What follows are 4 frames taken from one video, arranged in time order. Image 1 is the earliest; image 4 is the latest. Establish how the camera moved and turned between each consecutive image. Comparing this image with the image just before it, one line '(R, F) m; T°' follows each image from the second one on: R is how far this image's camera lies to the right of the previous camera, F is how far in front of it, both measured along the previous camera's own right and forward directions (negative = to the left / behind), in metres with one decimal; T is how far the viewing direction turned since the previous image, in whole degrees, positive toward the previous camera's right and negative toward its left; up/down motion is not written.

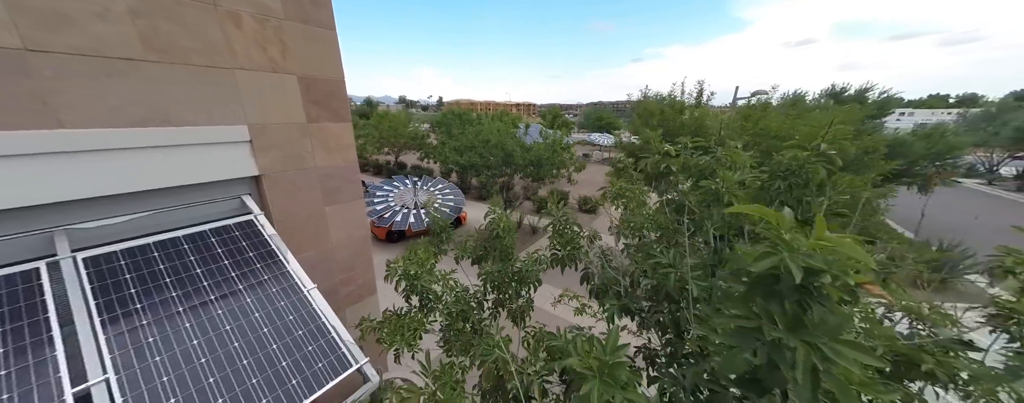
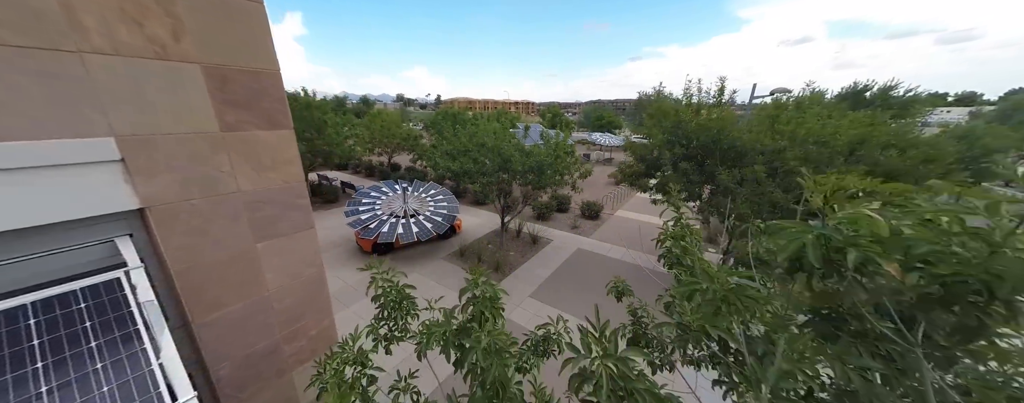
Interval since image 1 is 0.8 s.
(0.0, +0.9) m; 0°
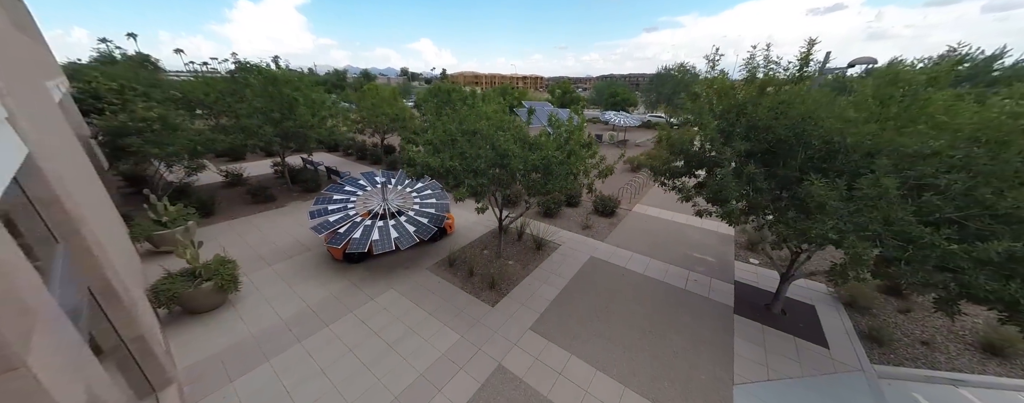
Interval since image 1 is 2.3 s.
(+0.2, +1.8) m; -1°
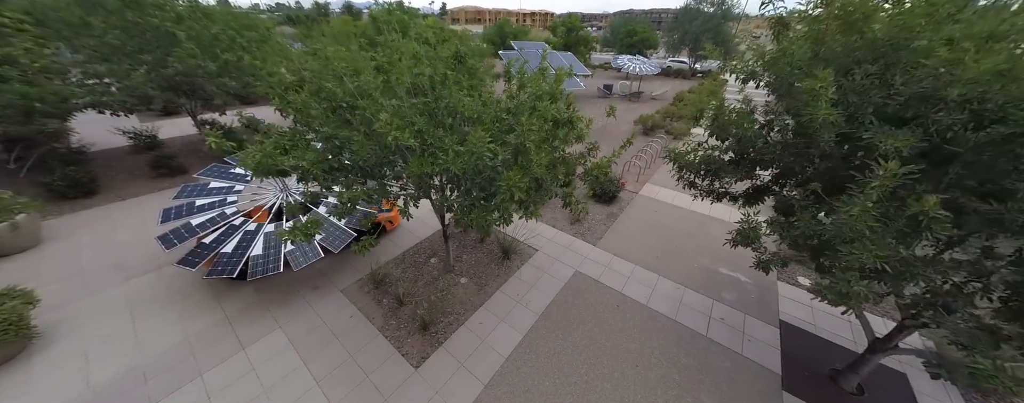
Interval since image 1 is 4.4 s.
(+1.1, +2.7) m; -1°
